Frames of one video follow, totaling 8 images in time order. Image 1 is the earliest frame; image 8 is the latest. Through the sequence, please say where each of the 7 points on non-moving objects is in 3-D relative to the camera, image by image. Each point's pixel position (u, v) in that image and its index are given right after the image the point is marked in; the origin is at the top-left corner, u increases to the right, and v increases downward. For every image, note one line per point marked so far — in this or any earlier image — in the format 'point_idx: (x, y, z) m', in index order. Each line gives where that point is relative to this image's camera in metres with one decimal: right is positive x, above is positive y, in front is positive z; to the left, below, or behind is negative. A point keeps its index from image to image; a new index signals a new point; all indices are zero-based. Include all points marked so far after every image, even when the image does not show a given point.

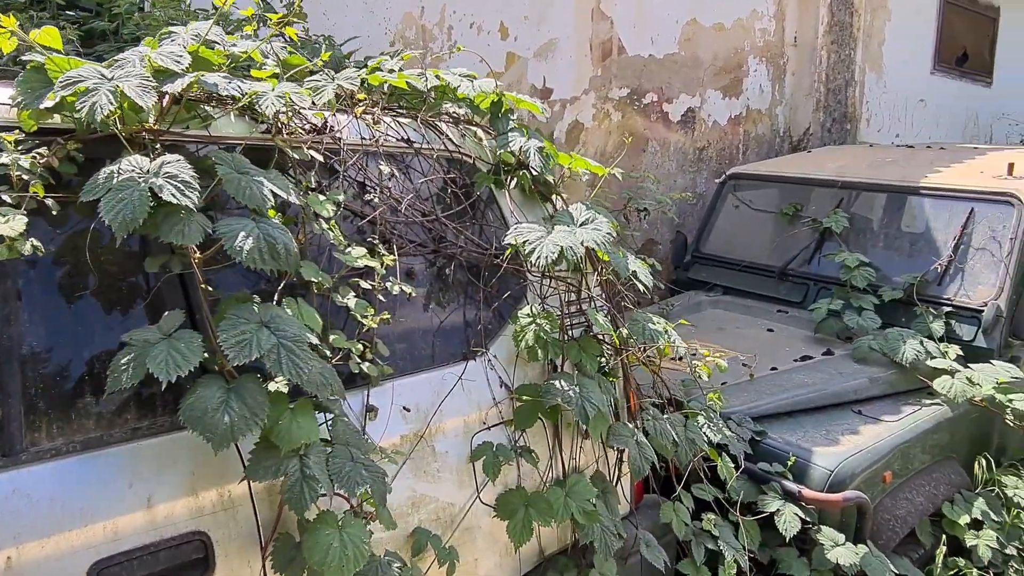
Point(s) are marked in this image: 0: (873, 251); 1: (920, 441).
0: (+2.0, +0.2, +4.2) m
1: (+1.7, -0.6, +3.1) m
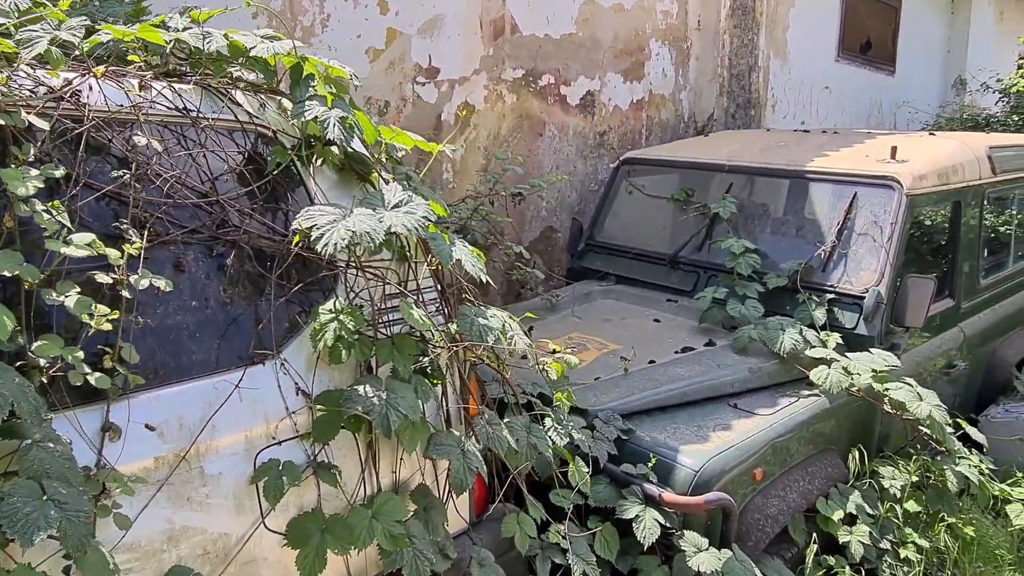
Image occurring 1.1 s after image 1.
0: (+1.4, +0.3, +4.1) m
1: (+1.1, -0.6, +3.0) m
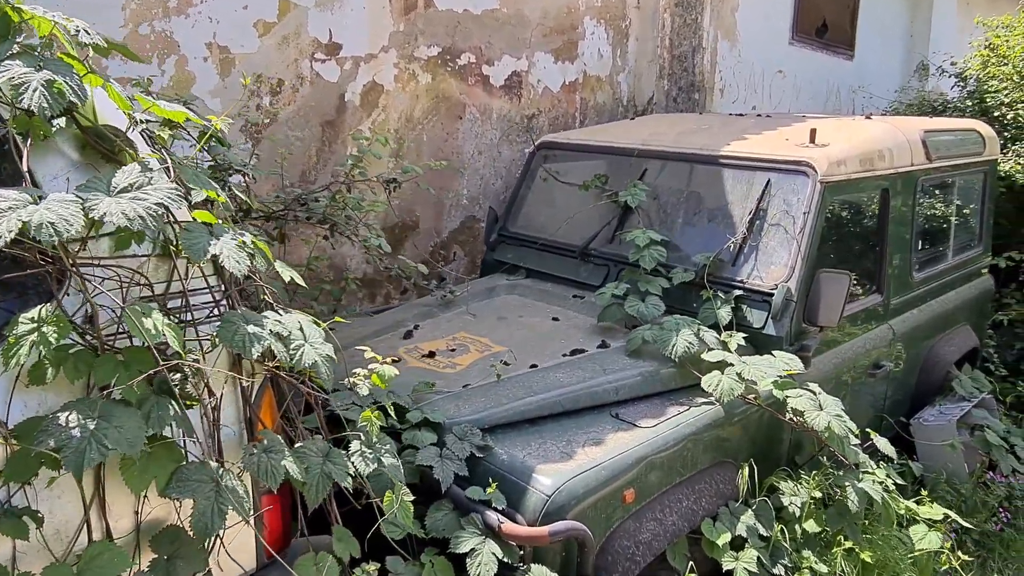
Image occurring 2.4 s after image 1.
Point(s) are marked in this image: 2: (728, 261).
0: (+0.8, +0.3, +3.8) m
1: (+0.6, -0.6, +2.7) m
2: (+1.0, +0.1, +3.5) m
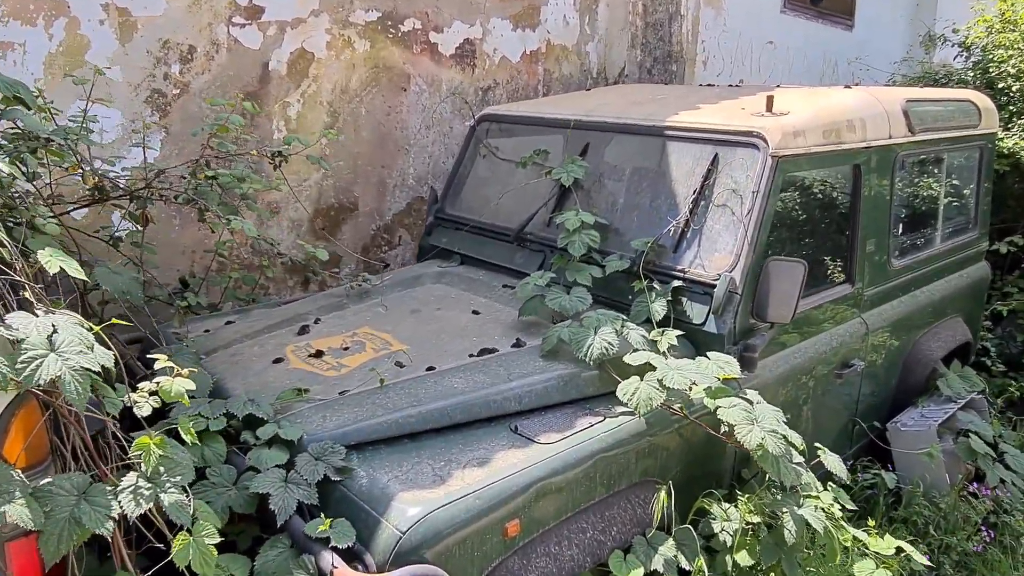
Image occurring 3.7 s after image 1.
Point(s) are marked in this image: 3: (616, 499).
0: (+0.5, +0.4, +3.3) m
1: (+0.2, -0.6, +2.3) m
2: (+0.6, +0.2, +3.0) m
3: (+0.3, -0.7, +2.4) m
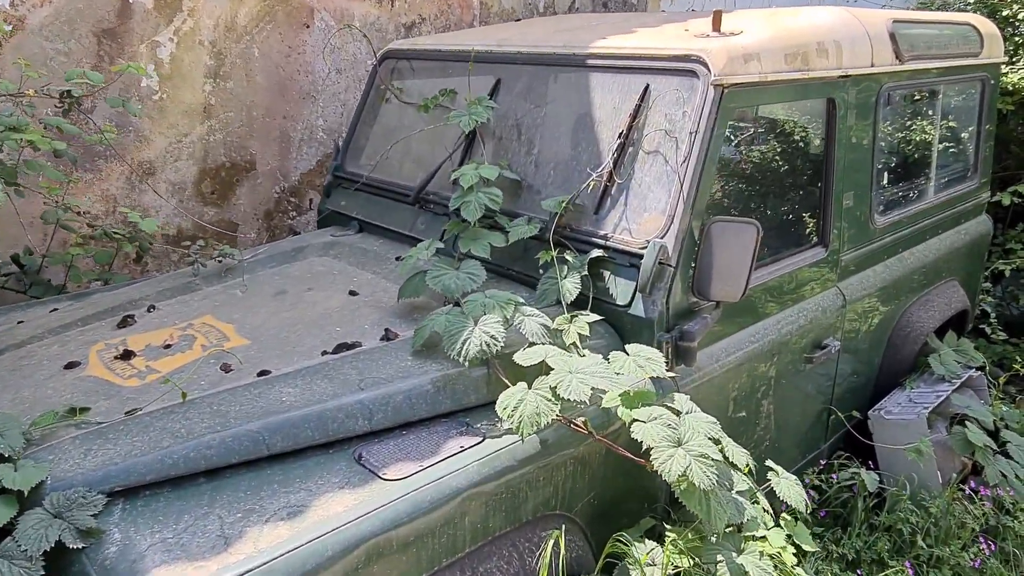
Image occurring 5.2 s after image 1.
0: (+0.1, +0.5, +2.7) m
1: (-0.2, -0.5, +1.7) m
2: (+0.2, +0.3, +2.4) m
3: (0.0, -0.6, +1.8) m
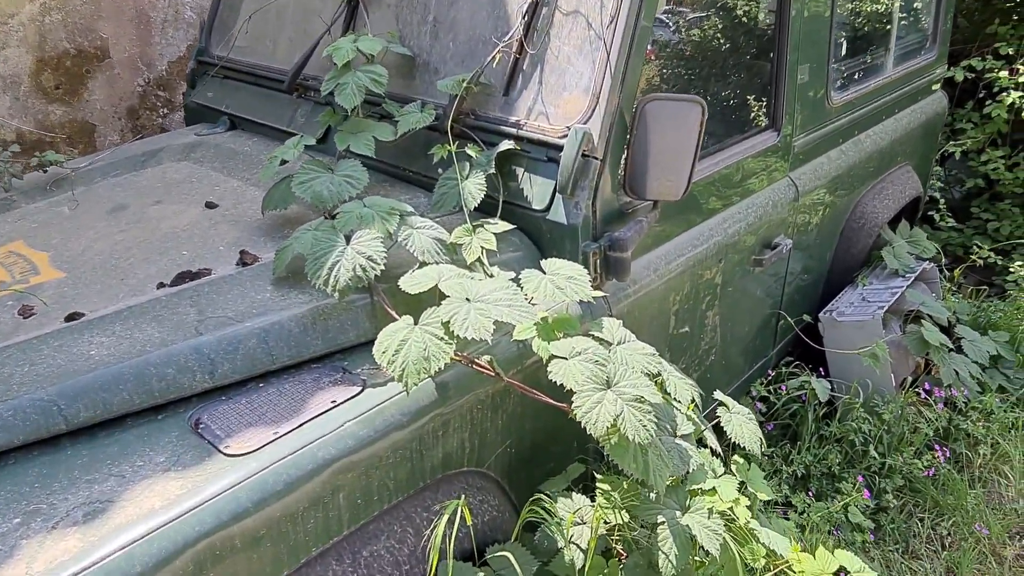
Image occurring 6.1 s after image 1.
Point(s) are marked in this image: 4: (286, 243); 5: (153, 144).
0: (-0.3, +0.7, +2.2) m
1: (-0.4, -0.4, +1.3) m
2: (0.0, +0.5, +1.9) m
3: (-0.3, -0.5, +1.4) m
4: (-0.5, +0.1, +1.7) m
5: (-1.2, +0.5, +2.6) m
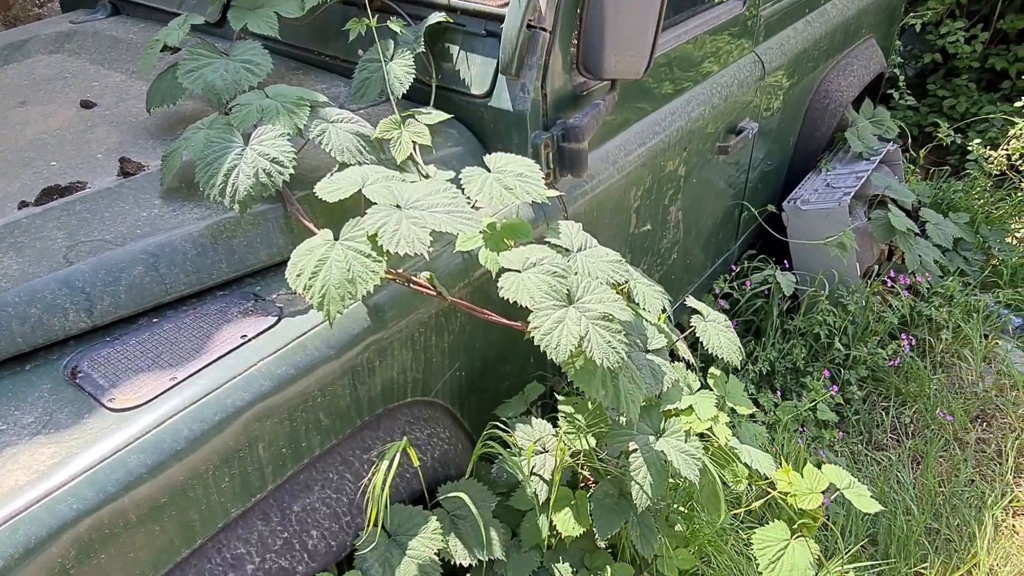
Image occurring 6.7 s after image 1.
0: (-0.4, +1.0, +1.8) m
1: (-0.4, -0.2, +1.1) m
2: (-0.2, +0.7, +1.6) m
3: (-0.3, -0.3, +1.2) m
4: (-0.6, +0.3, +1.4) m
5: (-1.4, +0.7, +2.2) m
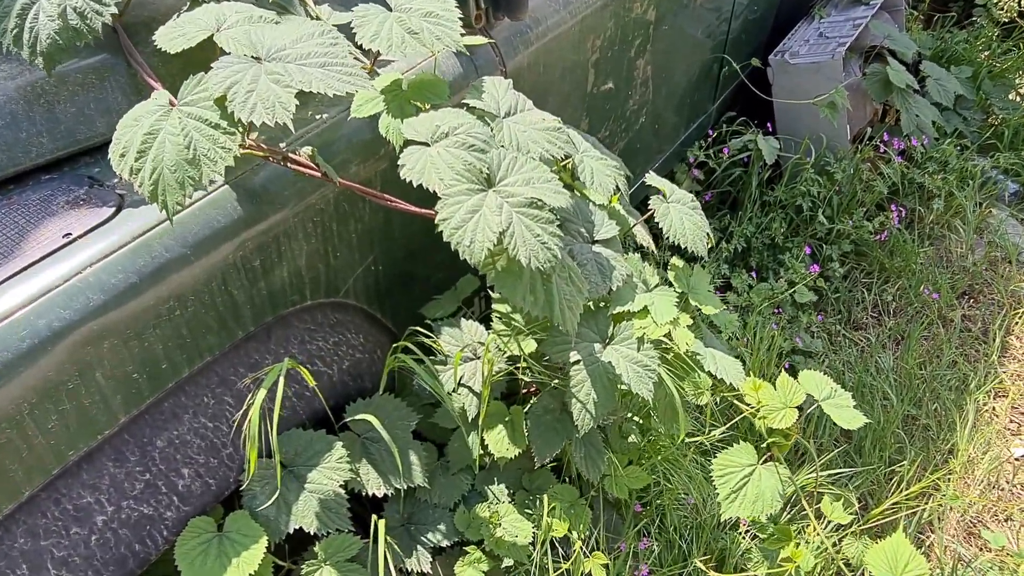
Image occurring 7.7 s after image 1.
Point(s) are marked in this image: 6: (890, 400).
0: (-0.6, +1.2, +1.3) m
1: (-0.5, -0.1, +0.8) m
2: (-0.3, +0.9, +1.2) m
3: (-0.4, -0.2, +1.0) m
4: (-0.7, +0.4, +1.0) m
5: (-1.6, +1.0, +1.7) m
6: (+1.0, -0.3, +1.9) m
